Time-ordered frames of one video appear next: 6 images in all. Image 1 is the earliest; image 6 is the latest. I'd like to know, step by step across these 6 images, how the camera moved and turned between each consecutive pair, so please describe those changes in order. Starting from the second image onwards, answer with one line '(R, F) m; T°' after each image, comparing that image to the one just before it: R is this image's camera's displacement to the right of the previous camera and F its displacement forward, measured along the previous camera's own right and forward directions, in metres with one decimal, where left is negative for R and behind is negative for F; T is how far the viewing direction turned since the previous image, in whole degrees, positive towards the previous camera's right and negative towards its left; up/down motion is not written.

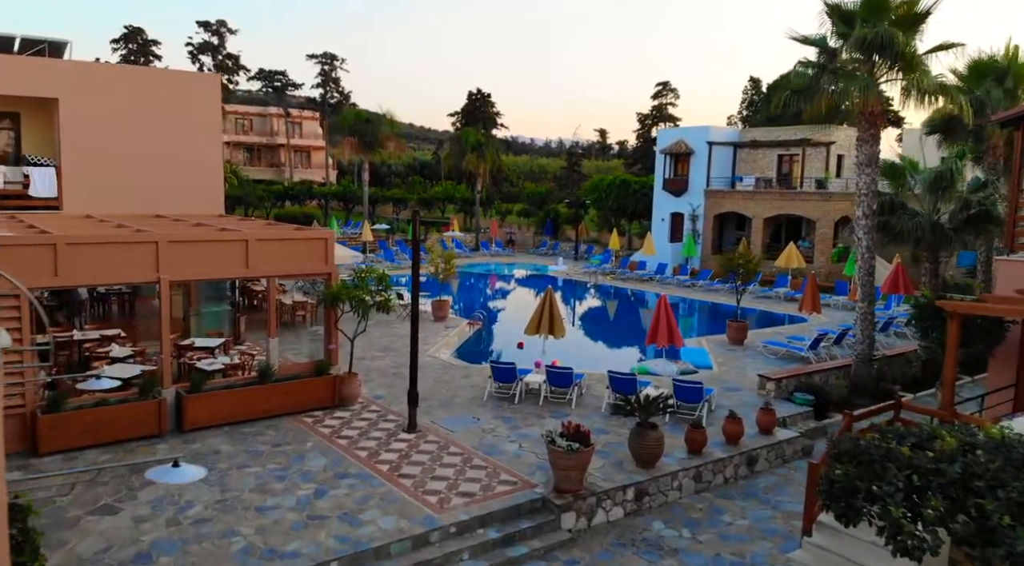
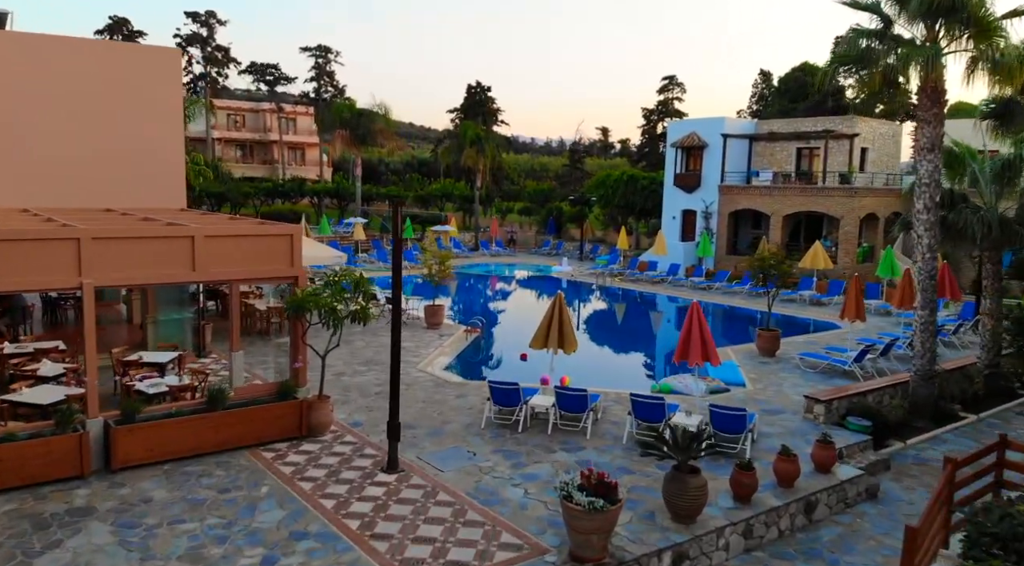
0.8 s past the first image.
(0.0, +2.1) m; 0°
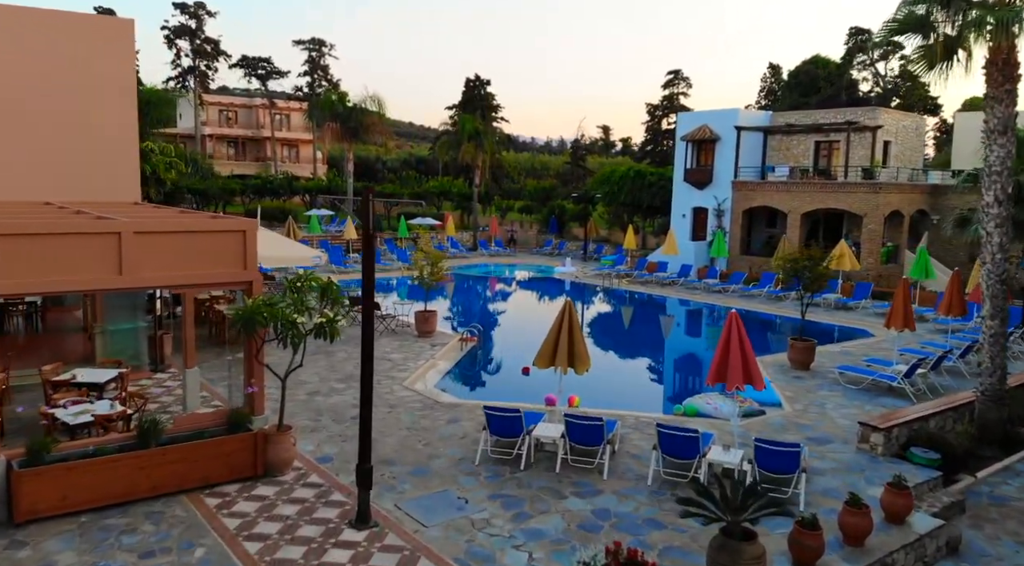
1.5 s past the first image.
(0.0, +1.8) m; 0°
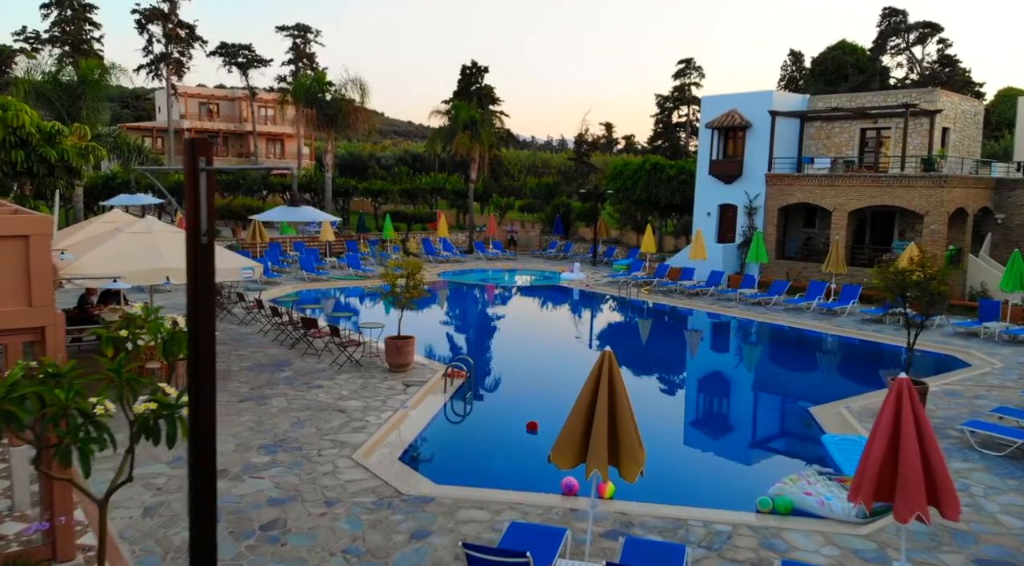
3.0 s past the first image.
(0.0, +3.9) m; 0°
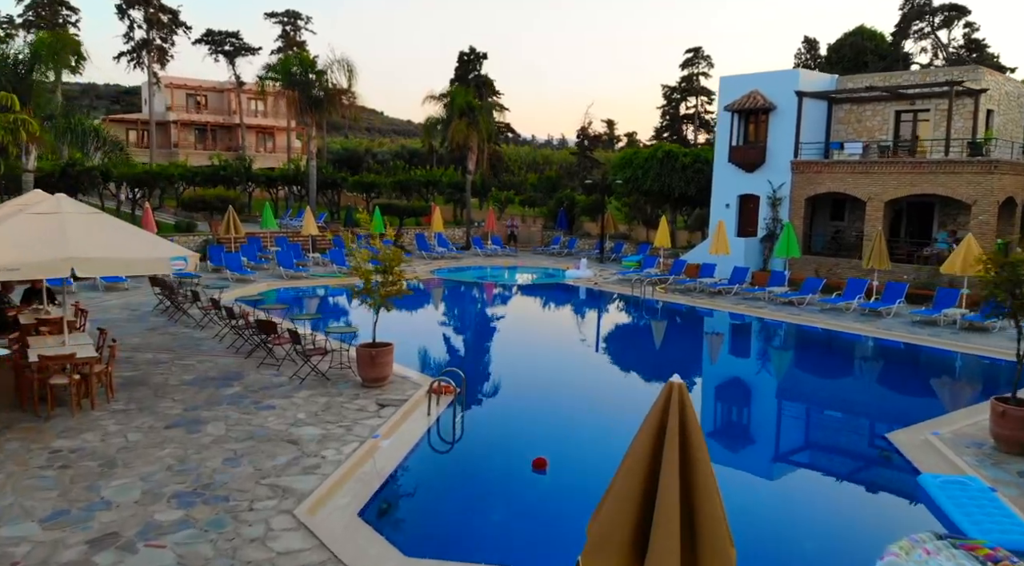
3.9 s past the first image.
(0.0, +2.3) m; 0°
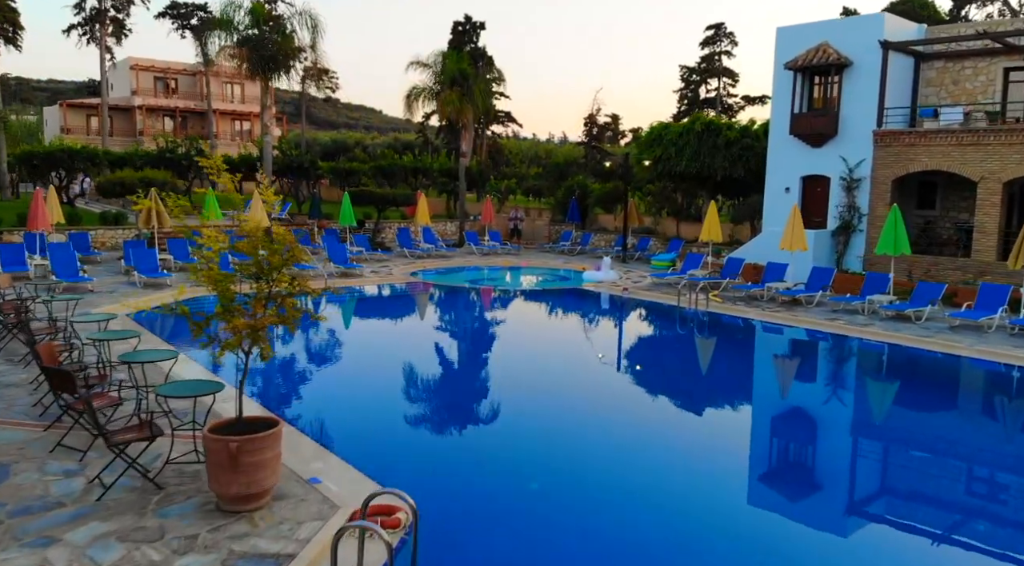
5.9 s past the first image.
(-0.1, +5.0) m; 0°
